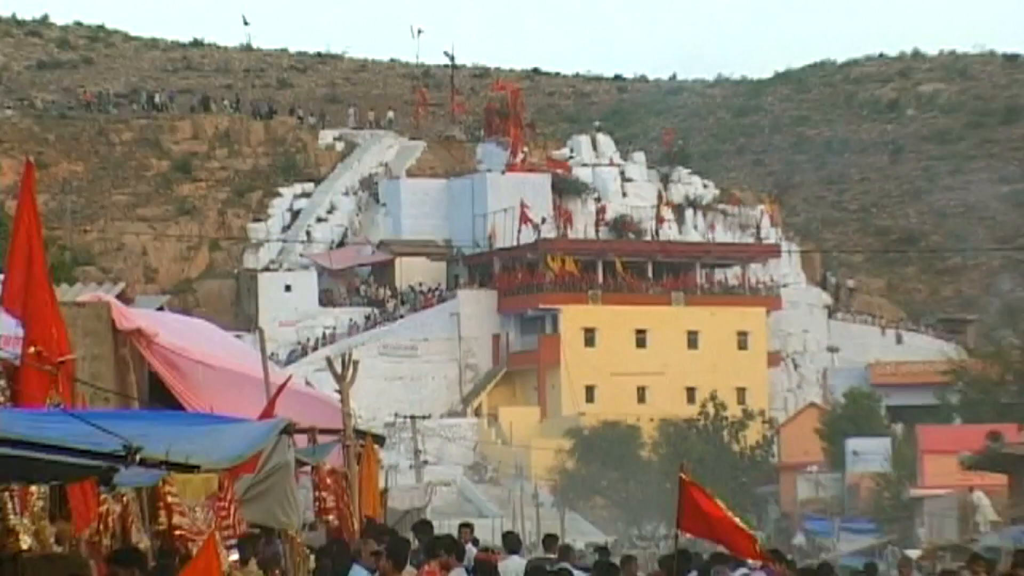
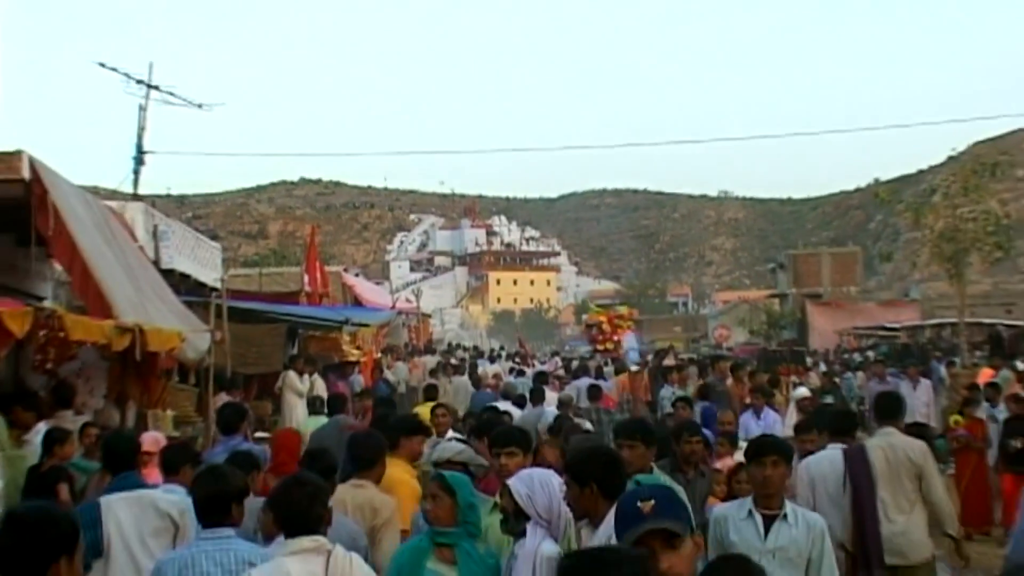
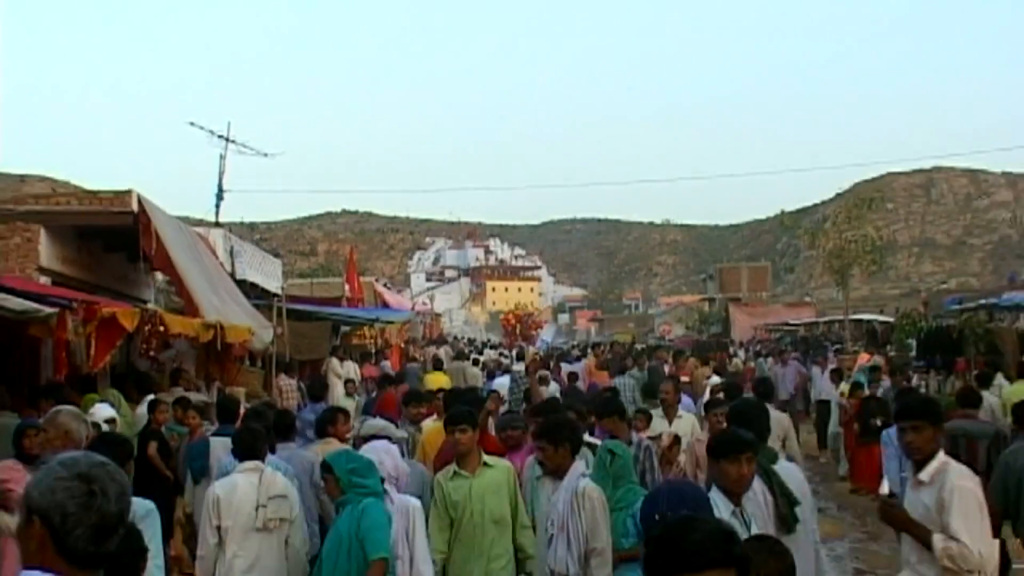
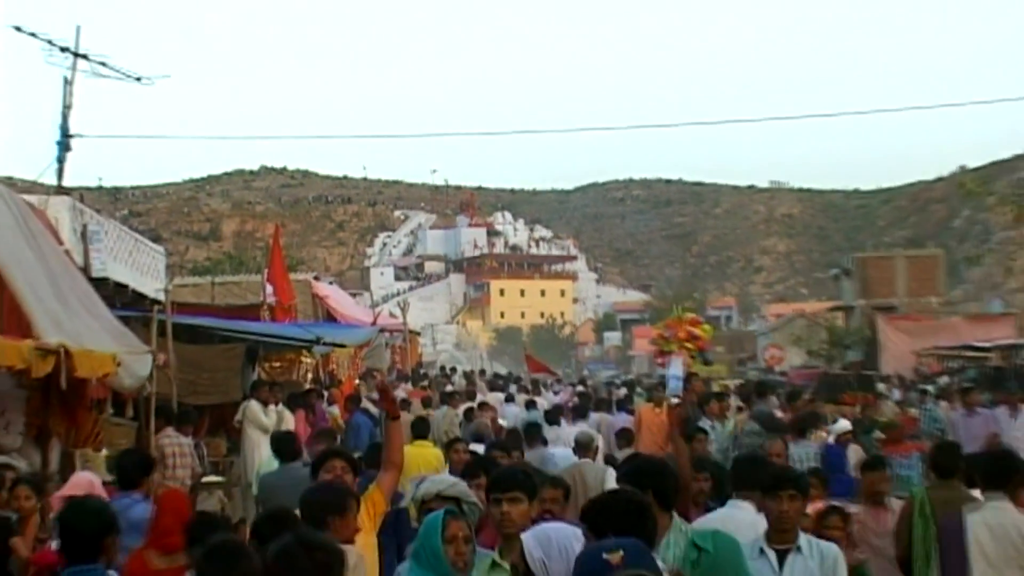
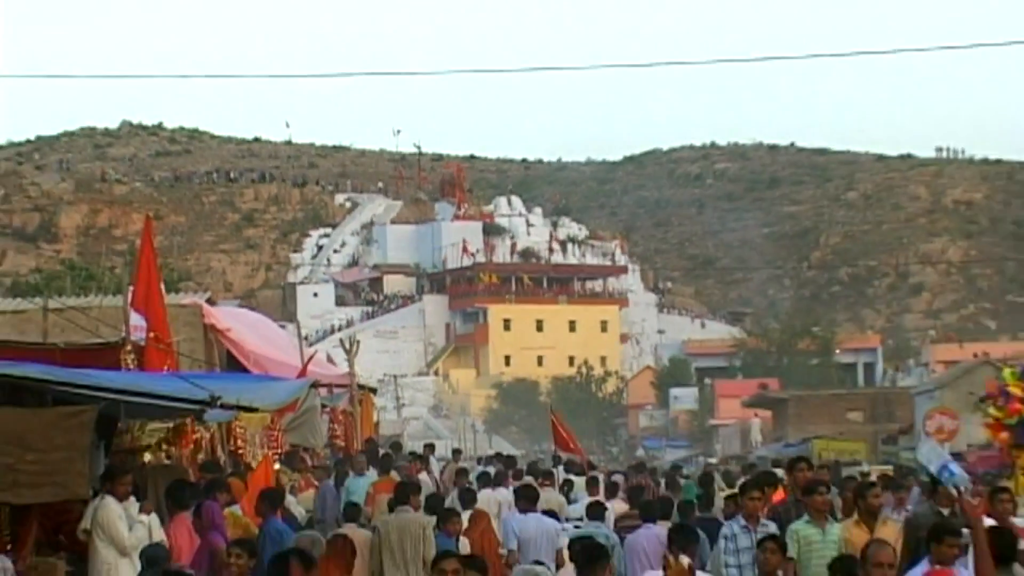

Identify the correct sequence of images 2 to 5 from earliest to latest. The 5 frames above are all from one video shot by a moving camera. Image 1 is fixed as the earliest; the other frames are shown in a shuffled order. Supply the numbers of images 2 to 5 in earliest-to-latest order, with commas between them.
5, 4, 2, 3
